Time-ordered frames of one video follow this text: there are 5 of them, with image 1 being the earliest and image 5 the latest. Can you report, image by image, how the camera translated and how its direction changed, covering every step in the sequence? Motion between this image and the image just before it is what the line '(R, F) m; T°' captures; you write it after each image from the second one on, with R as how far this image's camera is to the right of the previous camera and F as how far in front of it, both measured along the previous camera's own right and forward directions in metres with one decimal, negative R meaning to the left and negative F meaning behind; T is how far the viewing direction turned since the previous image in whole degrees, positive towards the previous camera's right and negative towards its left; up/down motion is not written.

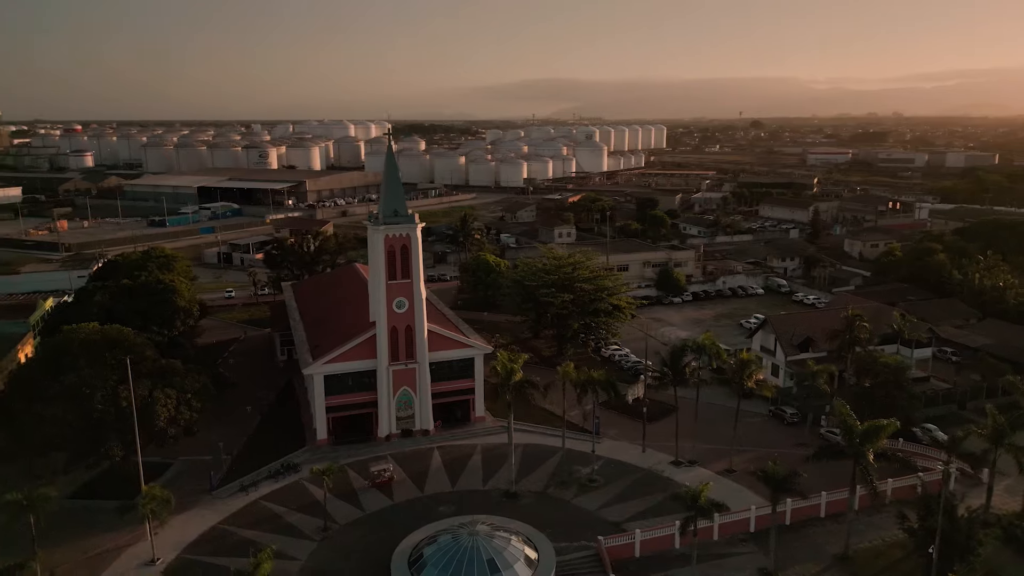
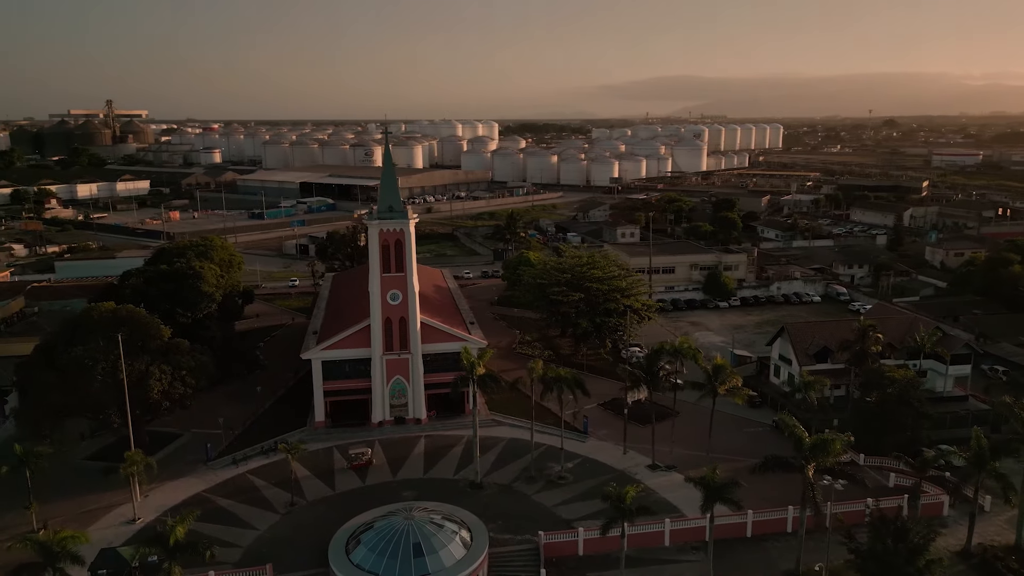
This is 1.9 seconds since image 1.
(+5.6, -0.1) m; -9°
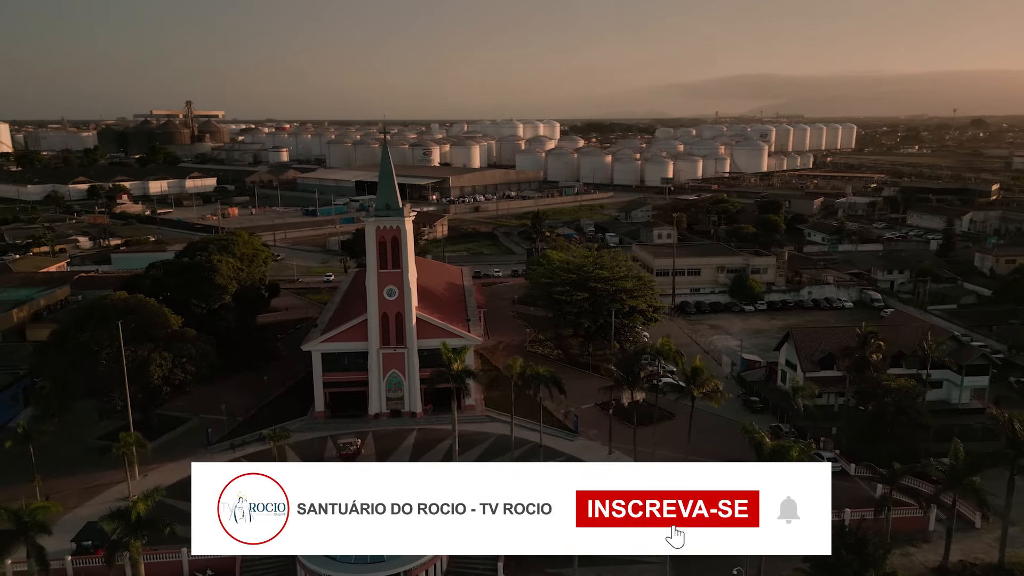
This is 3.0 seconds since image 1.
(+3.4, -0.2) m; -5°
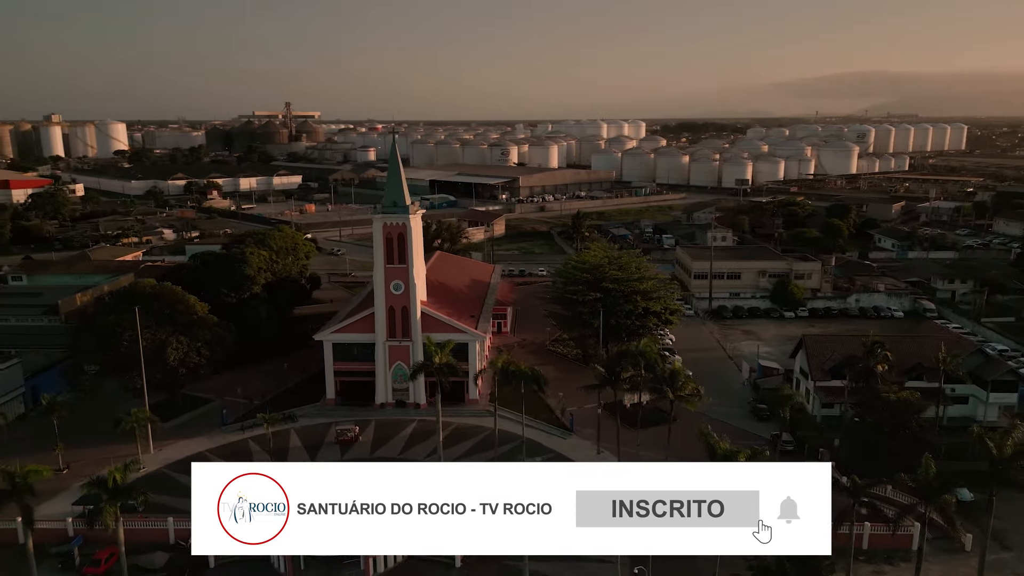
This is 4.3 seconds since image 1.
(+4.2, -0.3) m; -7°
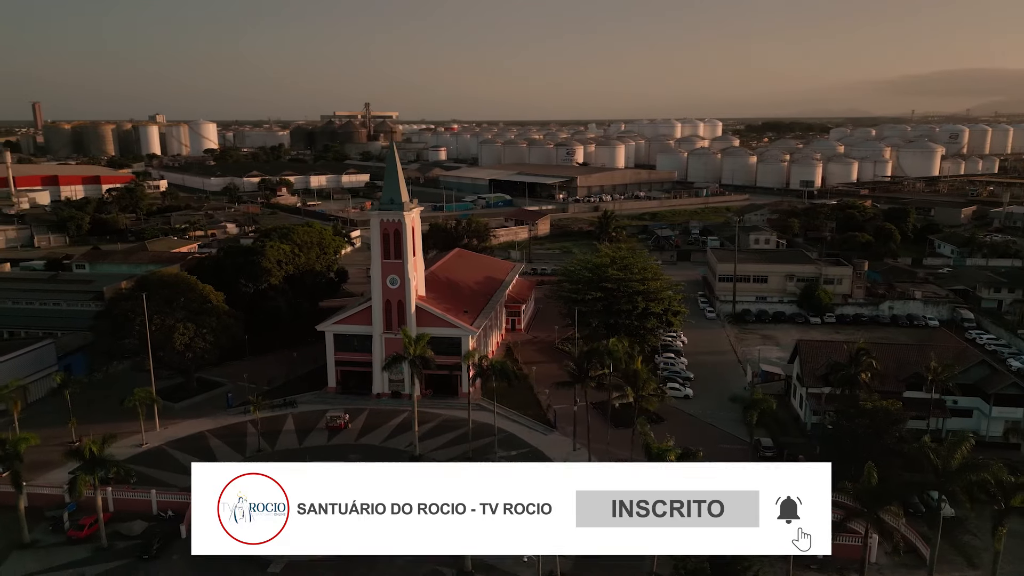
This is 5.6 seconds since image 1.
(+4.3, -0.4) m; -6°
